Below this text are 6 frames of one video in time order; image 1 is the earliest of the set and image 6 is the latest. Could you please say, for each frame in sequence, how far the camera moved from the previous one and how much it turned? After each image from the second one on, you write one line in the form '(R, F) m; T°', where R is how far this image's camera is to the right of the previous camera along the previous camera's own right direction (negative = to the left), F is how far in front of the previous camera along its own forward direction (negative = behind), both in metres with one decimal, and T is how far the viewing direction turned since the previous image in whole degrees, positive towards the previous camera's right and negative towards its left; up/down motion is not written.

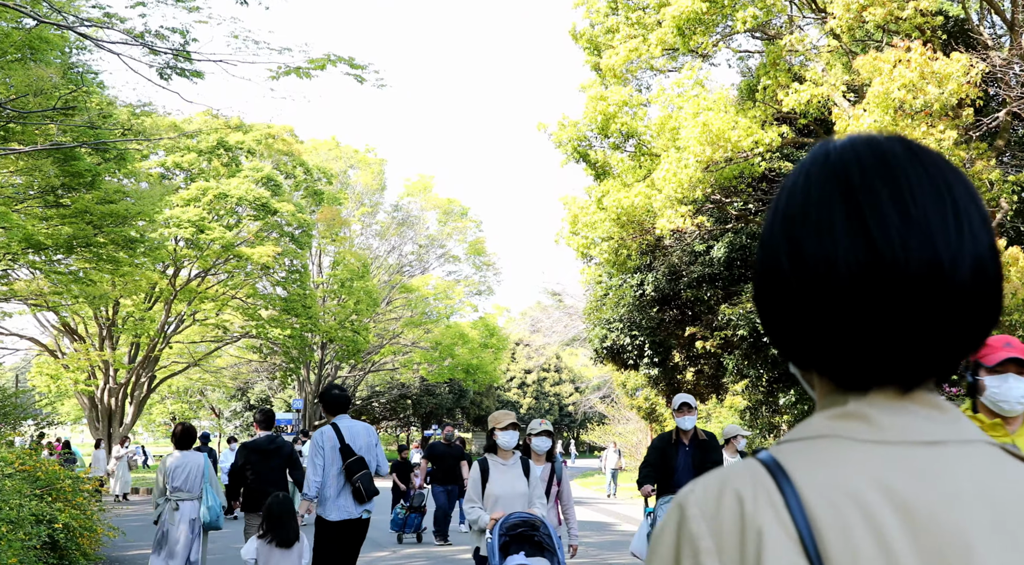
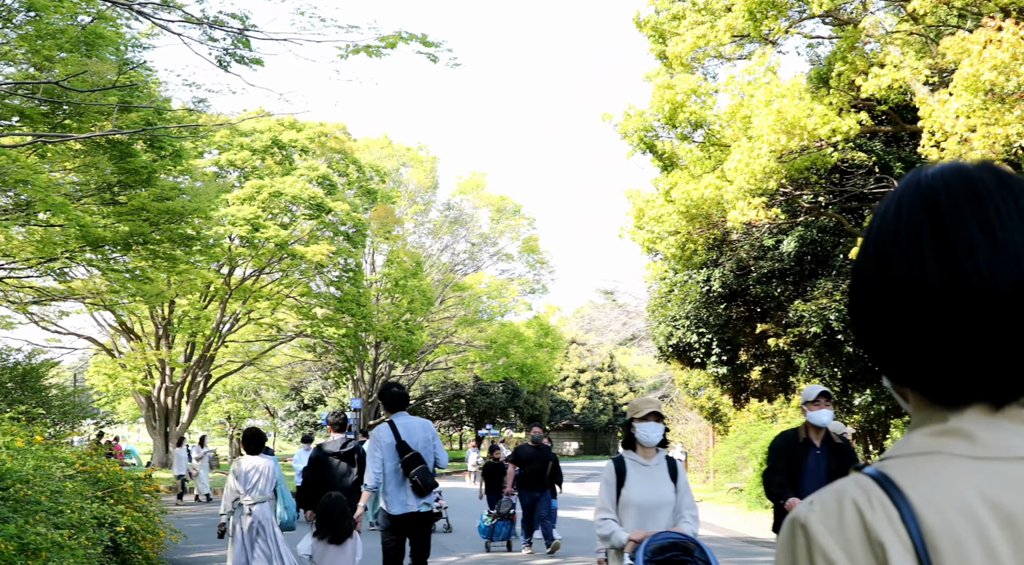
(-0.2, +0.4) m; -2°
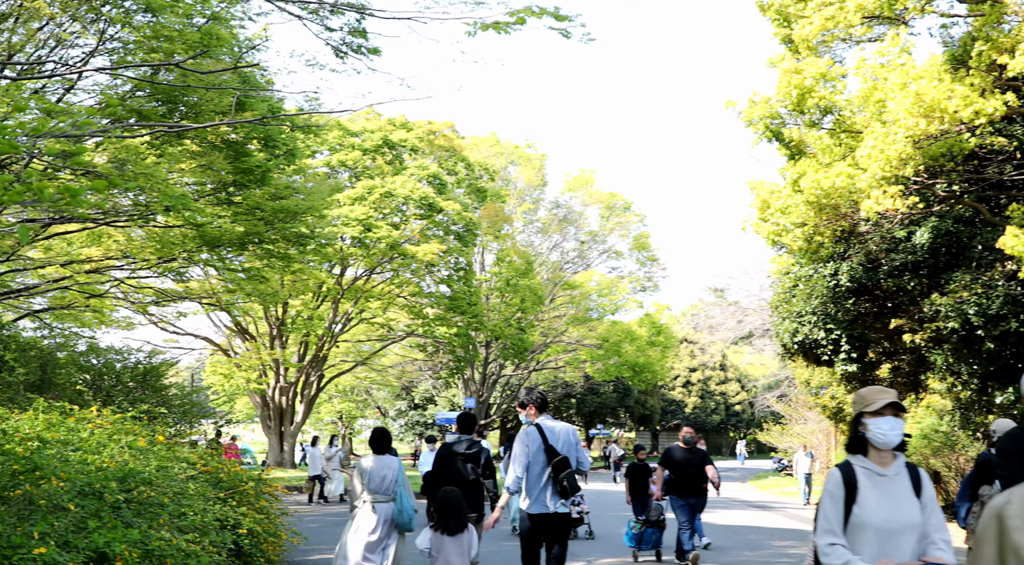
(-0.2, +0.4) m; -5°
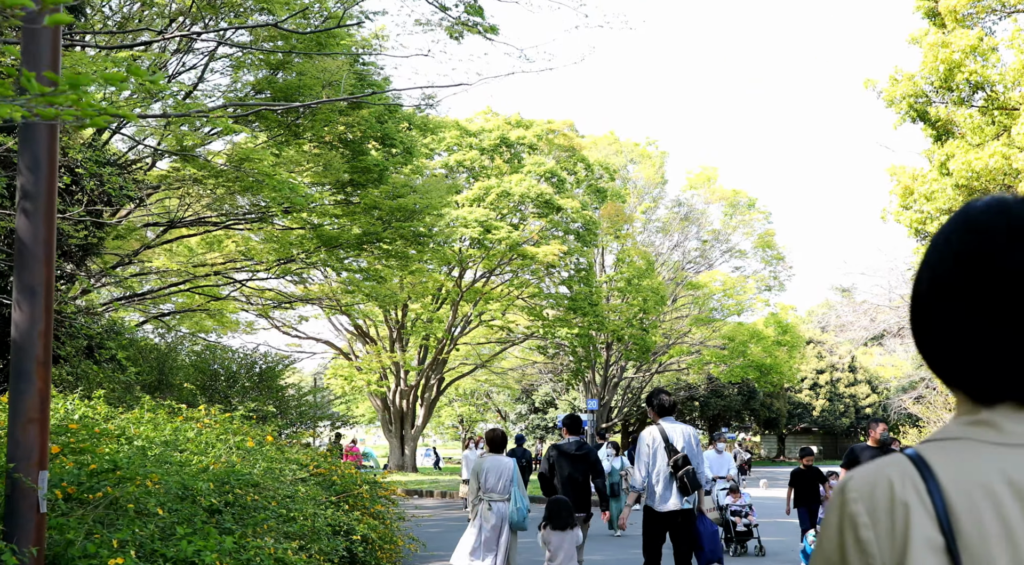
(-0.1, +0.6) m; -6°
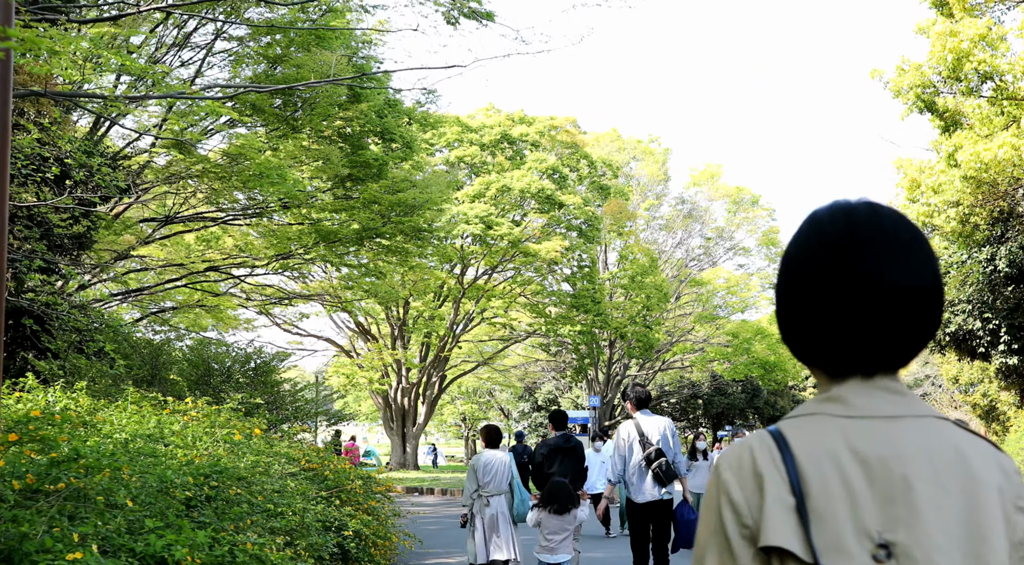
(0.0, +0.2) m; 0°
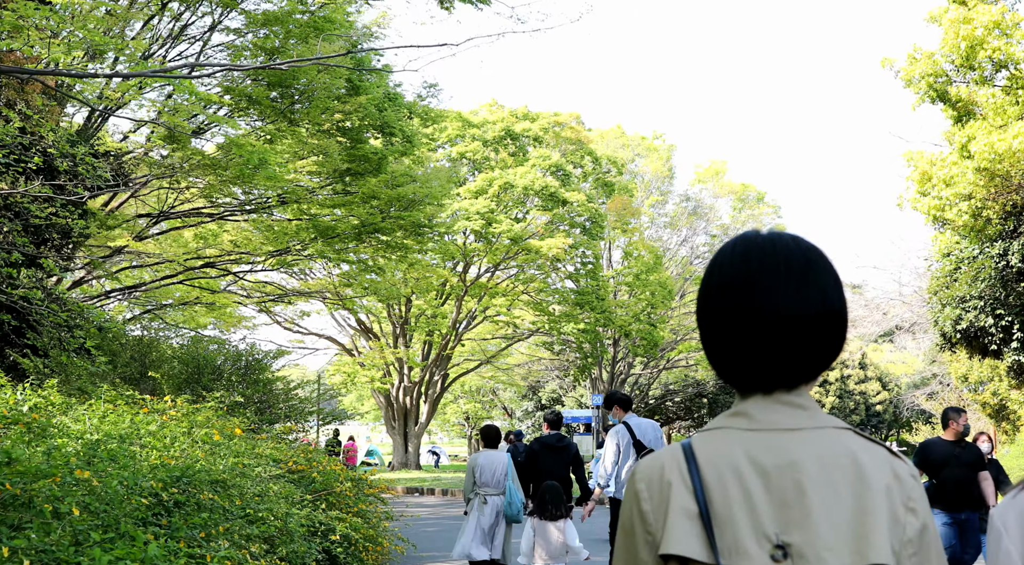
(+0.1, +0.3) m; 0°
